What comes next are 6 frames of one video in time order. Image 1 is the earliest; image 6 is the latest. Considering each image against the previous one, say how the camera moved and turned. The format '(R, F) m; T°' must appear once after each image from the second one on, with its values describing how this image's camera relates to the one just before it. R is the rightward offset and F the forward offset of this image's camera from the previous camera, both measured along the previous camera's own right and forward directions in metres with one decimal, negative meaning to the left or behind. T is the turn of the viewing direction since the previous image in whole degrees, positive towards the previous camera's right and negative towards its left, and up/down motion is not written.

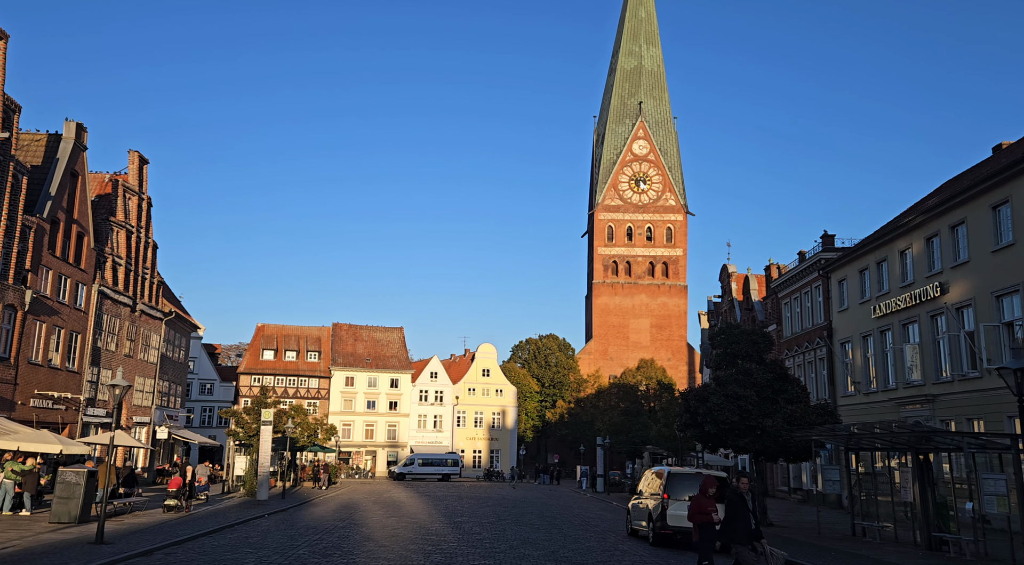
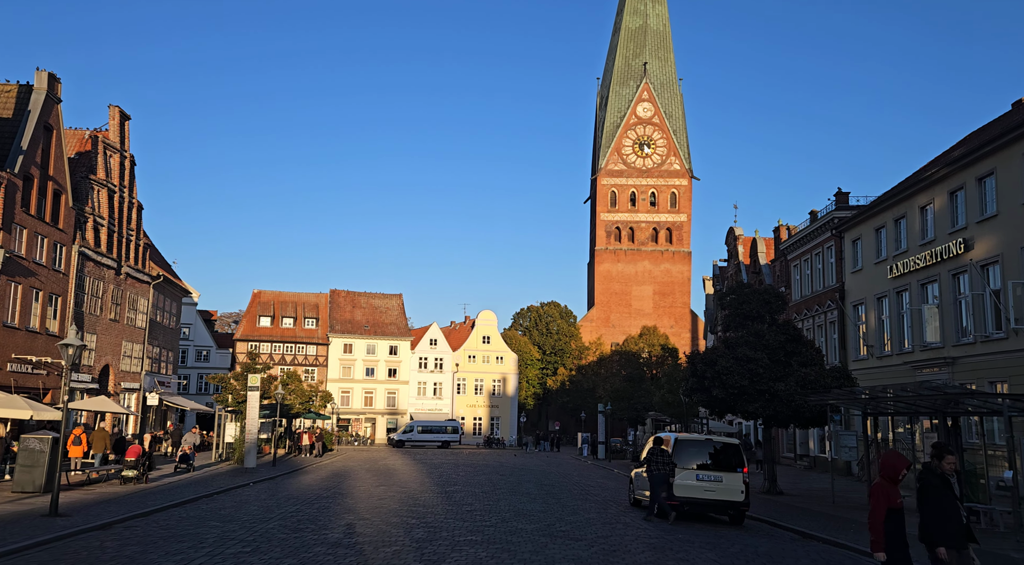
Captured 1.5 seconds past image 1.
(+0.2, +1.6) m; 0°
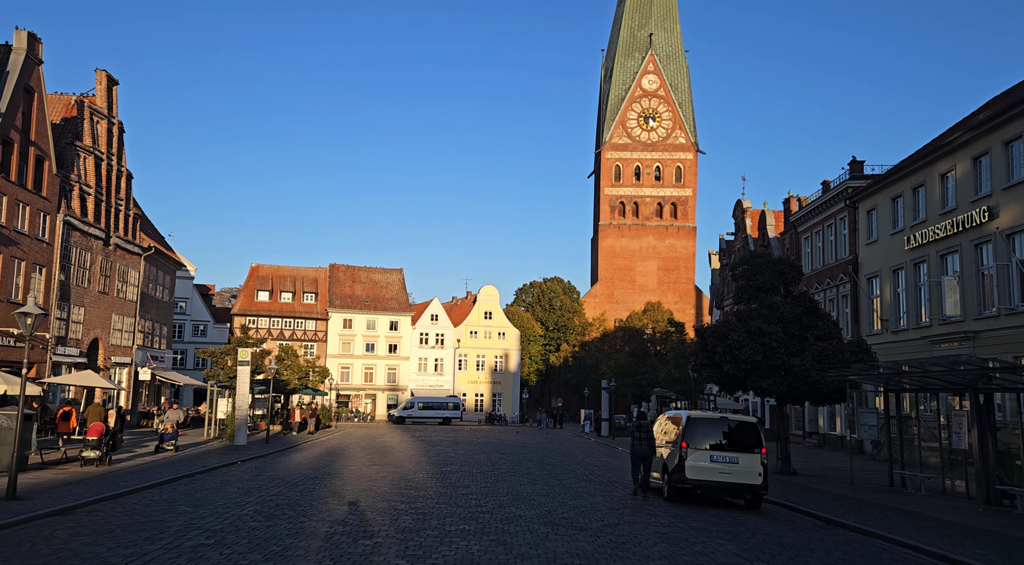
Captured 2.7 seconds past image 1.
(+0.1, +1.3) m; 0°
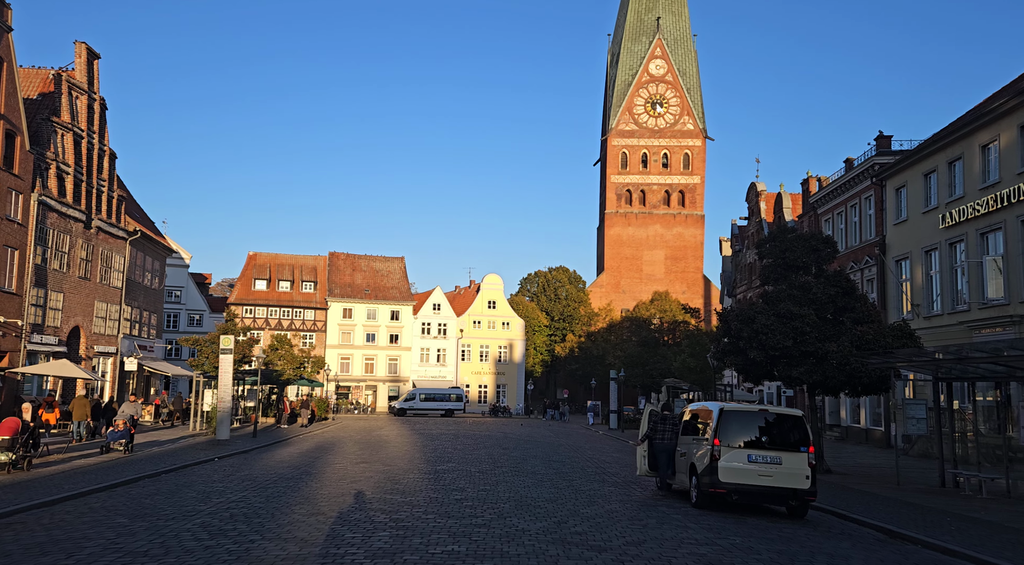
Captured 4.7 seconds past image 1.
(0.0, +2.2) m; 0°
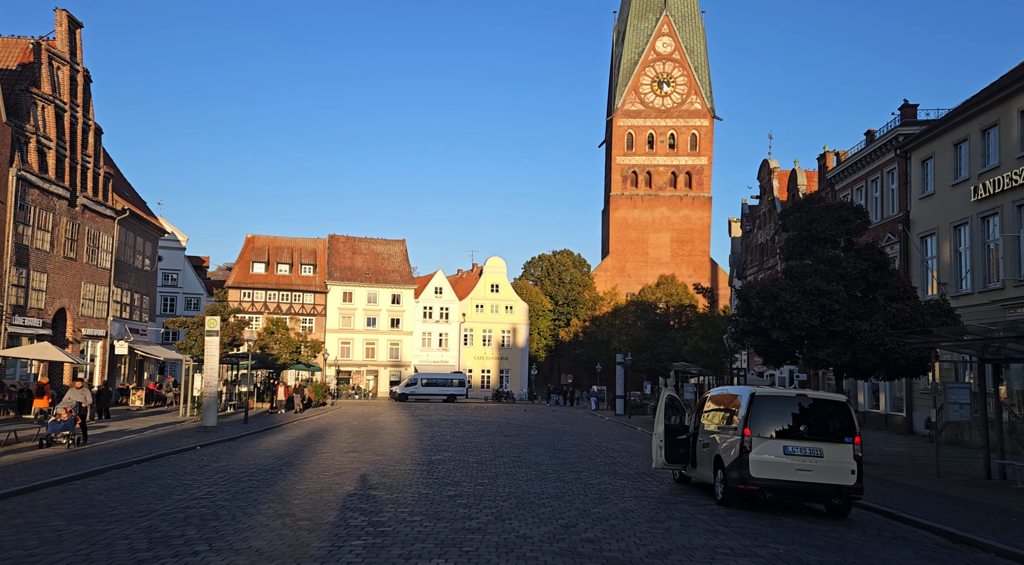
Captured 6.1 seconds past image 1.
(0.0, +1.6) m; 0°
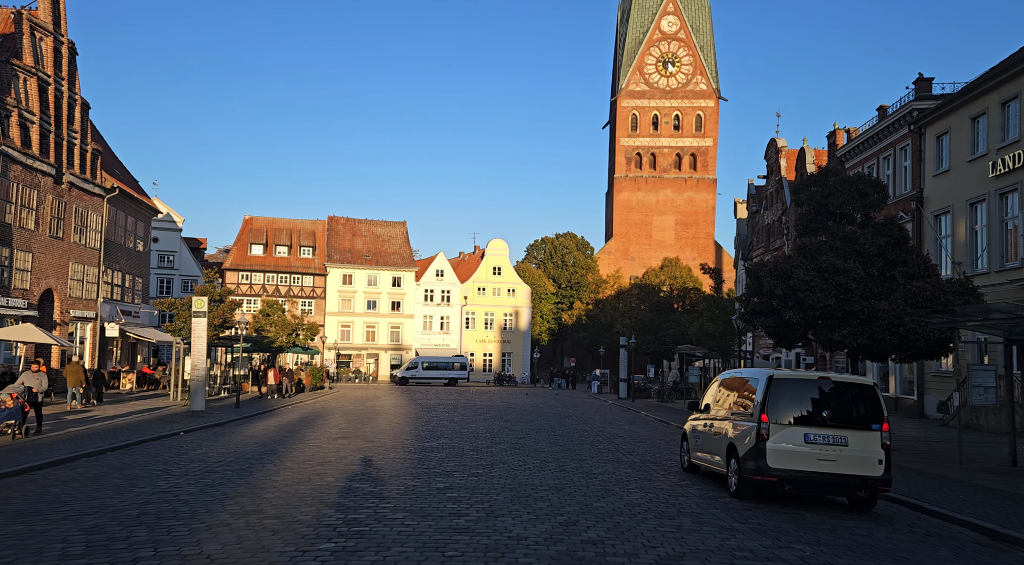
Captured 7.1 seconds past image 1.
(+0.1, +1.0) m; 0°
